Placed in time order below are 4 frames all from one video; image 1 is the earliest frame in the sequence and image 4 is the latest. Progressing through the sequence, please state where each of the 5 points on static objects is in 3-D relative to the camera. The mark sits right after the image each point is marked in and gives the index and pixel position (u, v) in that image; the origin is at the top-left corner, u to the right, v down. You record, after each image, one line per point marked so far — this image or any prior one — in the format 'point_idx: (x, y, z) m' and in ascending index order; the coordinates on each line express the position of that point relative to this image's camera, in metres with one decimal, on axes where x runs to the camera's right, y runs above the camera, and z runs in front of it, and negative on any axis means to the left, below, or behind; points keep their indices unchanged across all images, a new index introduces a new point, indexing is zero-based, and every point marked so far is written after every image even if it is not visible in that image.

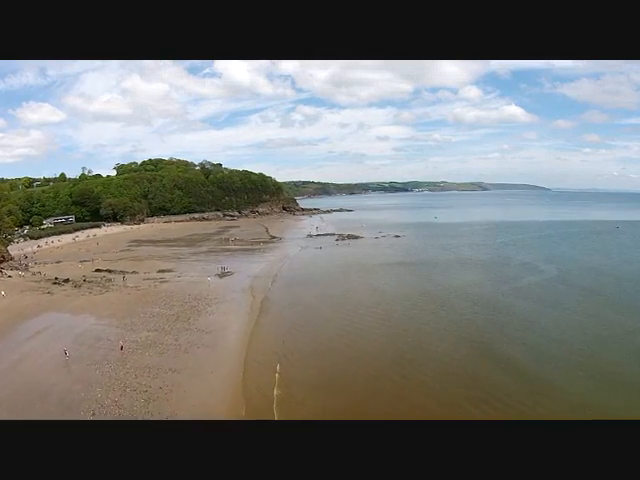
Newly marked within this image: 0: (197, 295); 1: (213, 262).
0: (-3.7, -1.6, +13.7) m
1: (-4.5, -0.9, +19.4) m
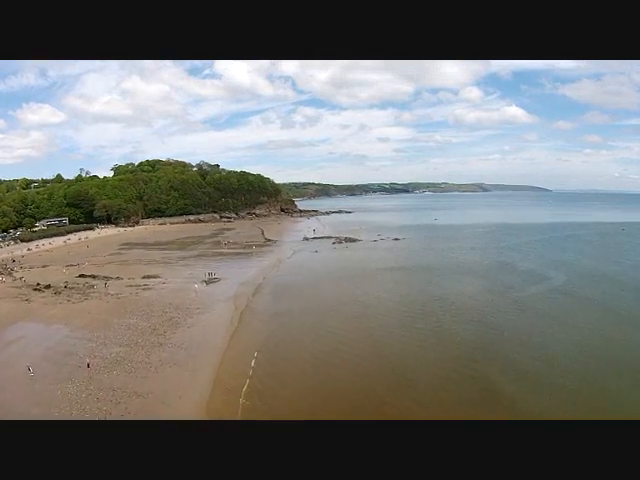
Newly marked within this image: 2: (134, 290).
0: (-3.9, -1.8, +12.8) m
1: (-4.7, -1.1, +18.5) m
2: (-6.1, -1.7, +15.1) m
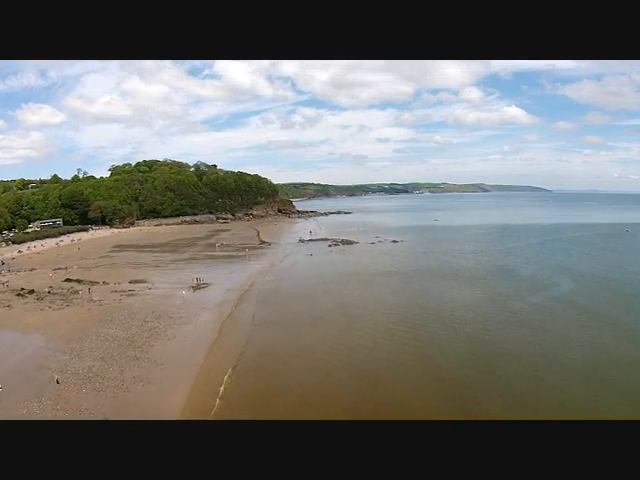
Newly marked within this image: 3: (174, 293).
0: (-4.1, -1.9, +12.1) m
1: (-4.9, -1.2, +17.8) m
2: (-6.3, -1.8, +14.4) m
3: (-4.4, -1.6, +14.2) m
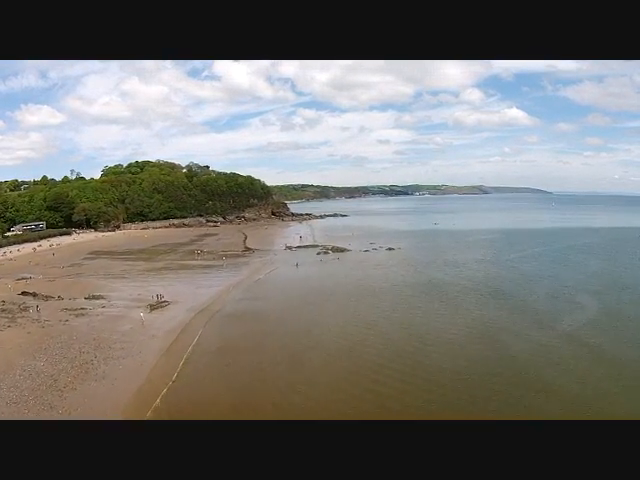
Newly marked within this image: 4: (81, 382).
0: (-4.7, -2.2, +10.3) m
1: (-5.5, -1.5, +16.0) m
2: (-6.9, -2.1, +12.6) m
3: (-5.1, -1.9, +12.3) m
4: (-4.2, -2.5, +8.5) m
